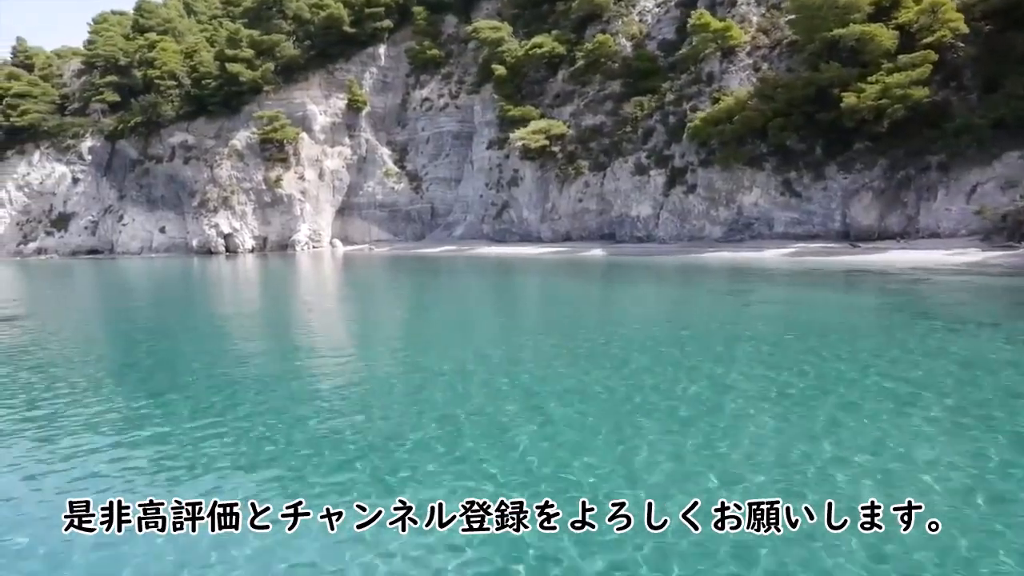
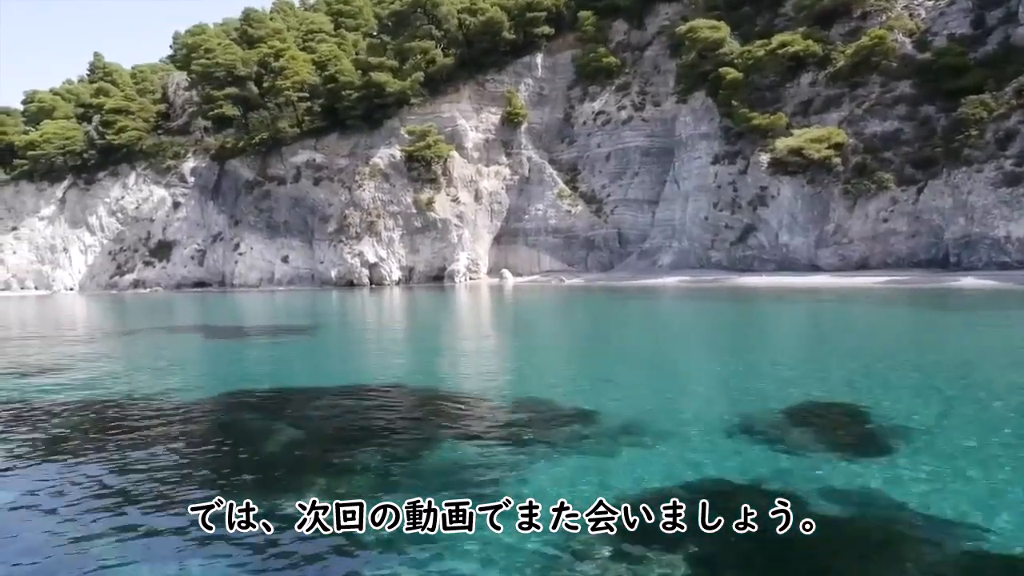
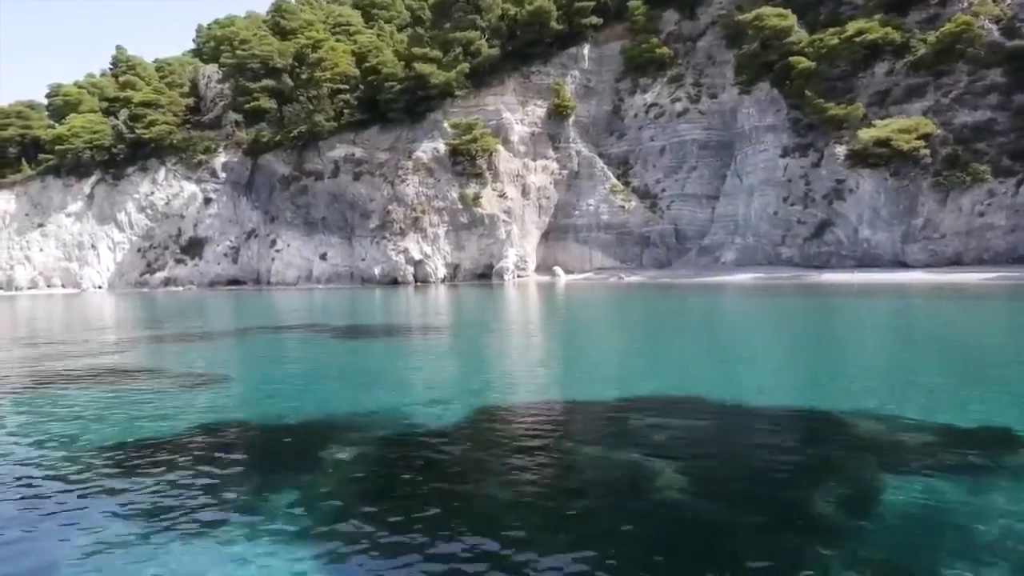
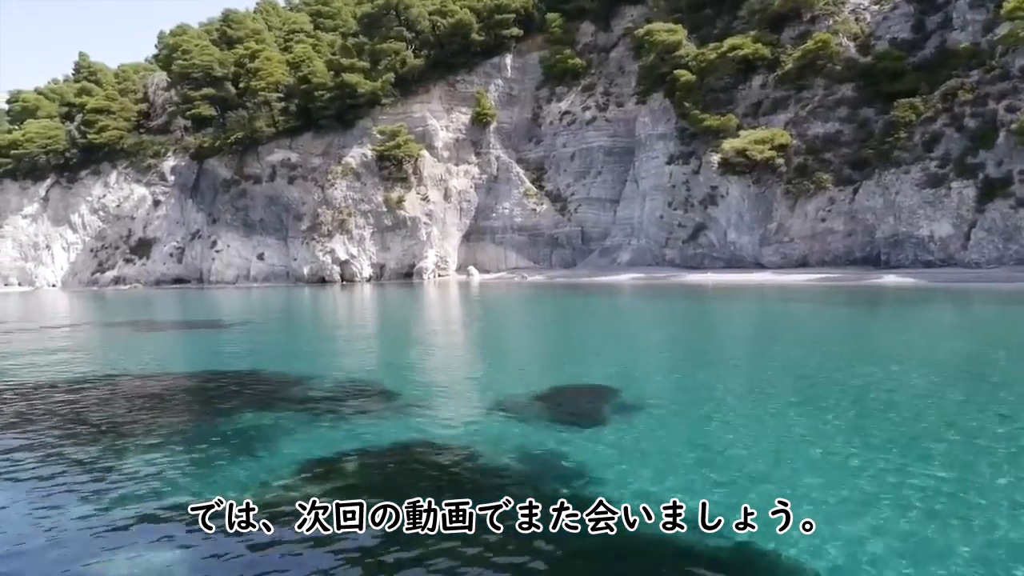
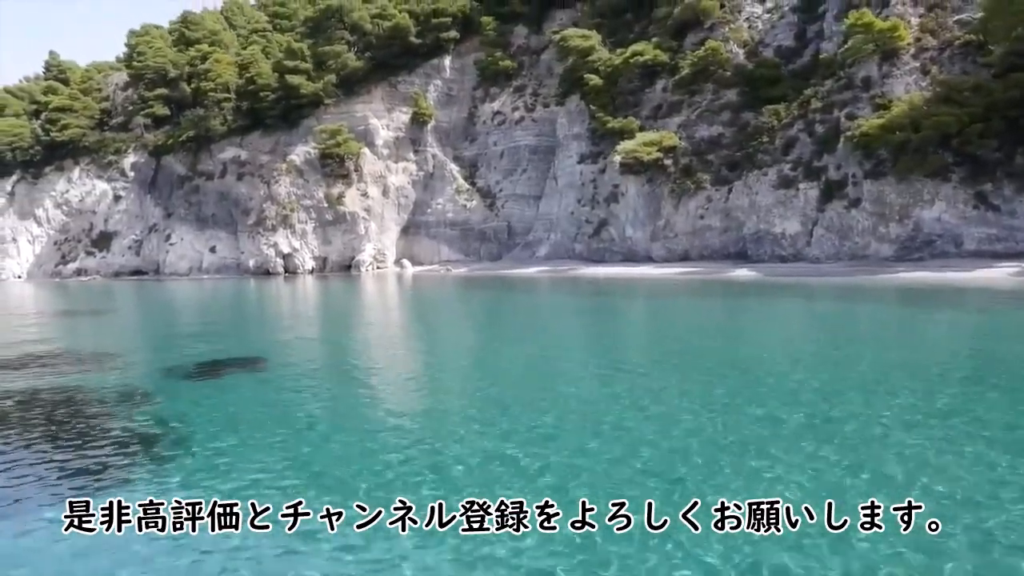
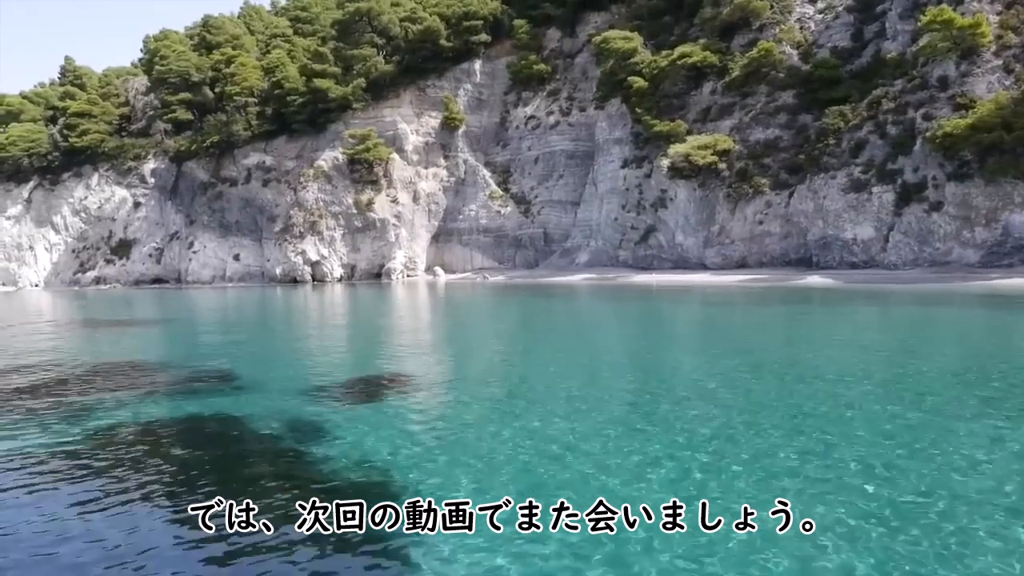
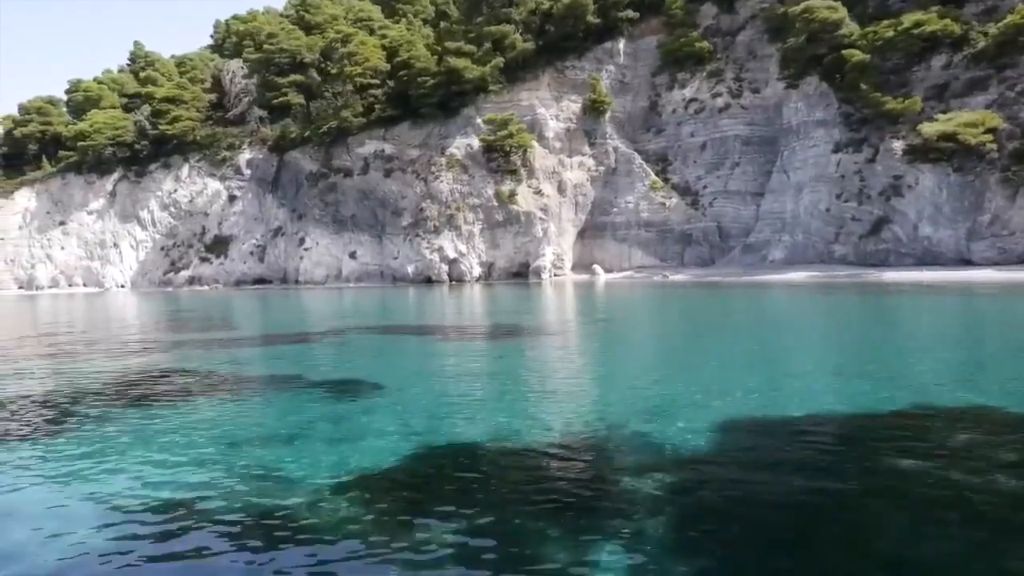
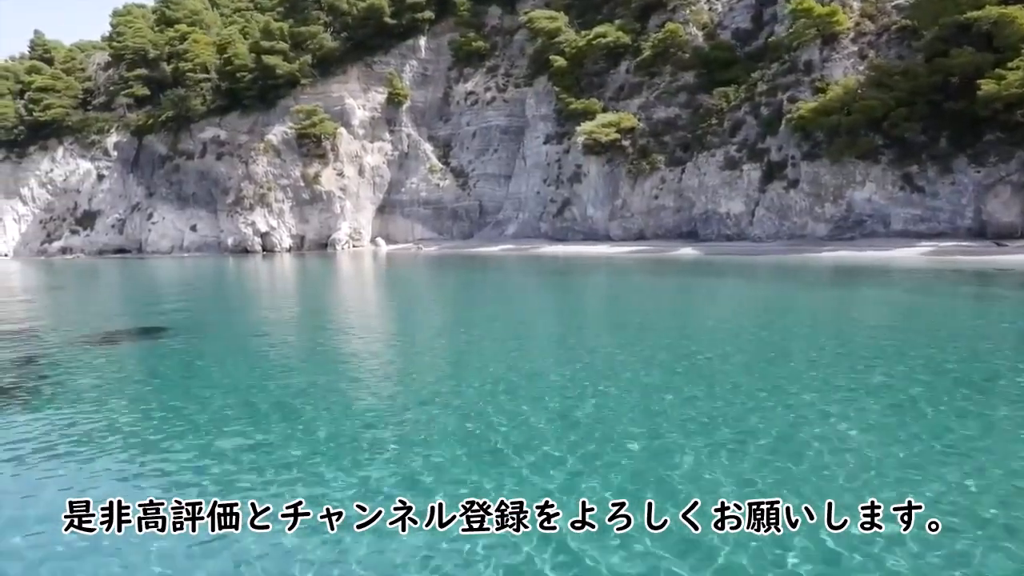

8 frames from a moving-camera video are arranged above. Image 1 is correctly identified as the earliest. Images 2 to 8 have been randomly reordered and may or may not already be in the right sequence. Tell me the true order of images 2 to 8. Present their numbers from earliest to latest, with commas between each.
8, 5, 6, 4, 2, 3, 7
